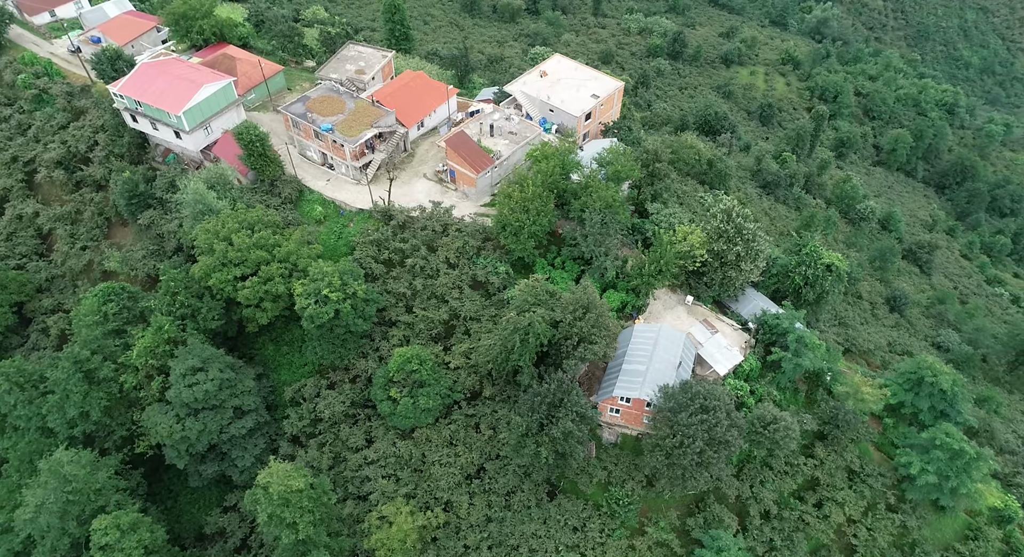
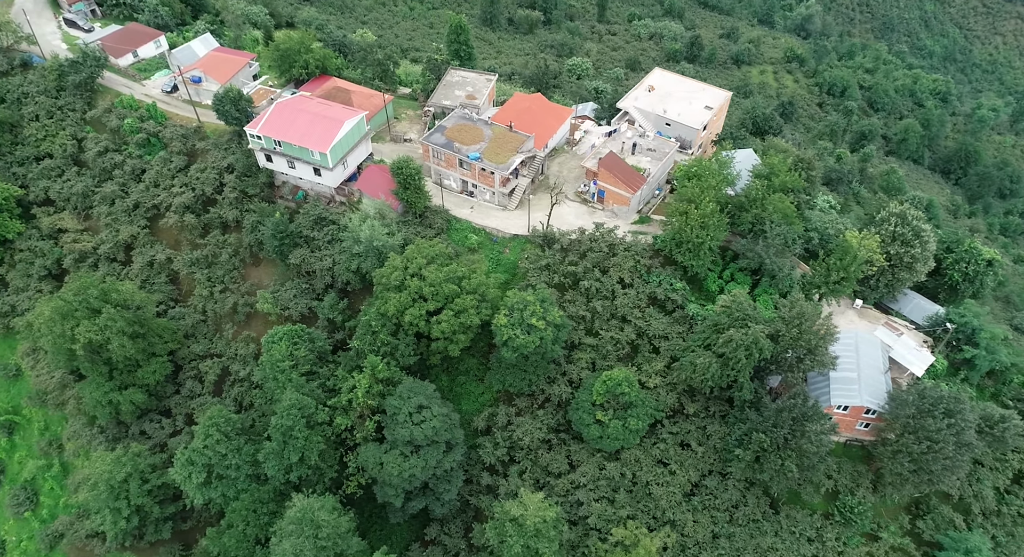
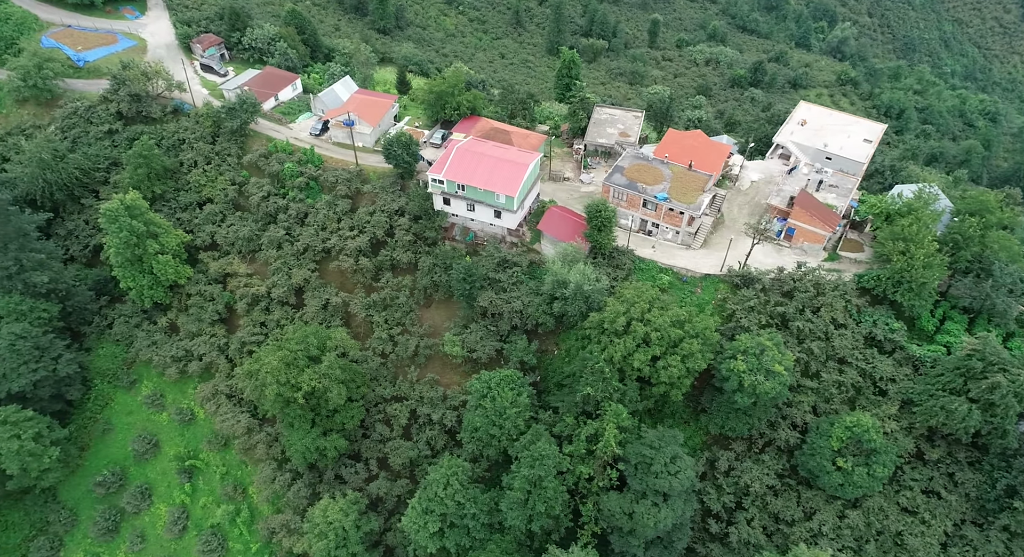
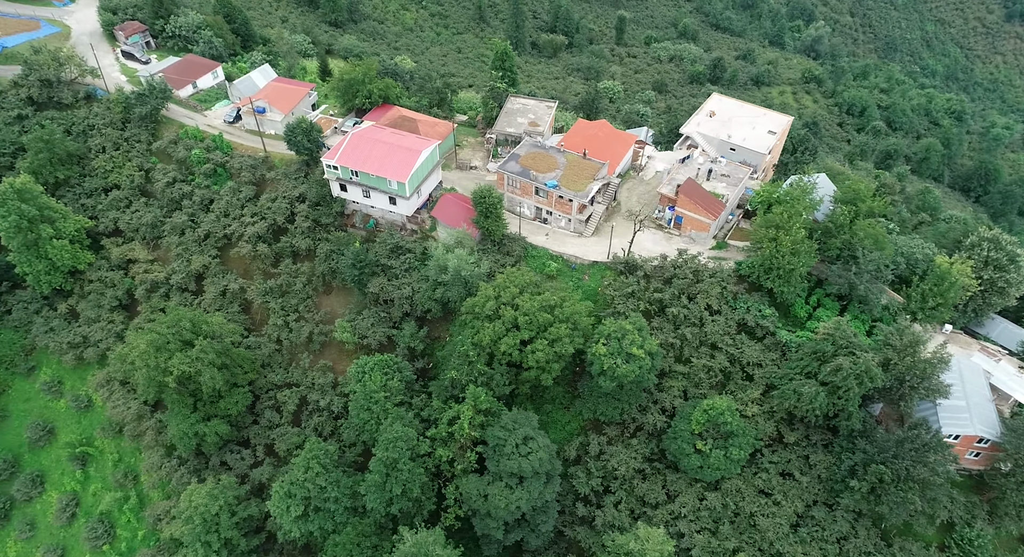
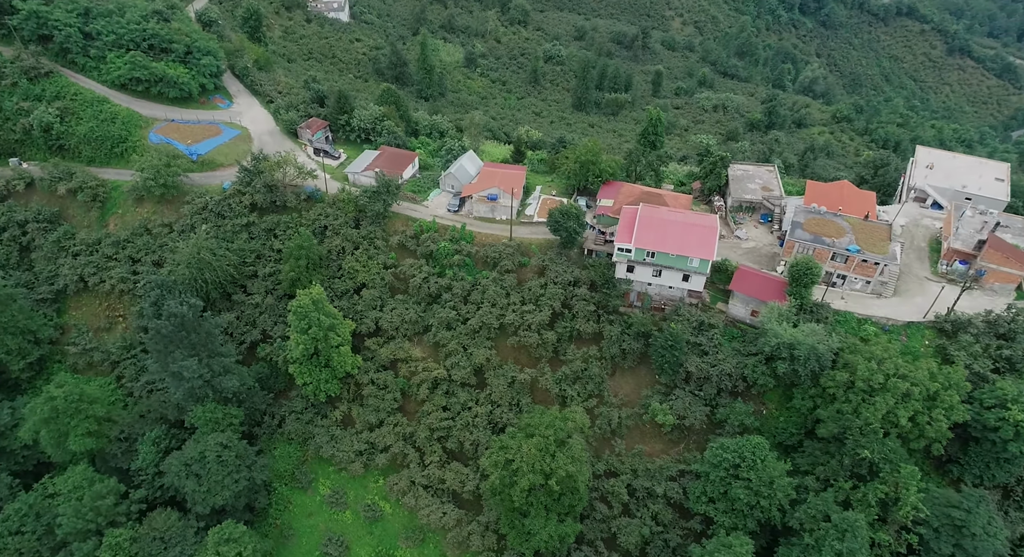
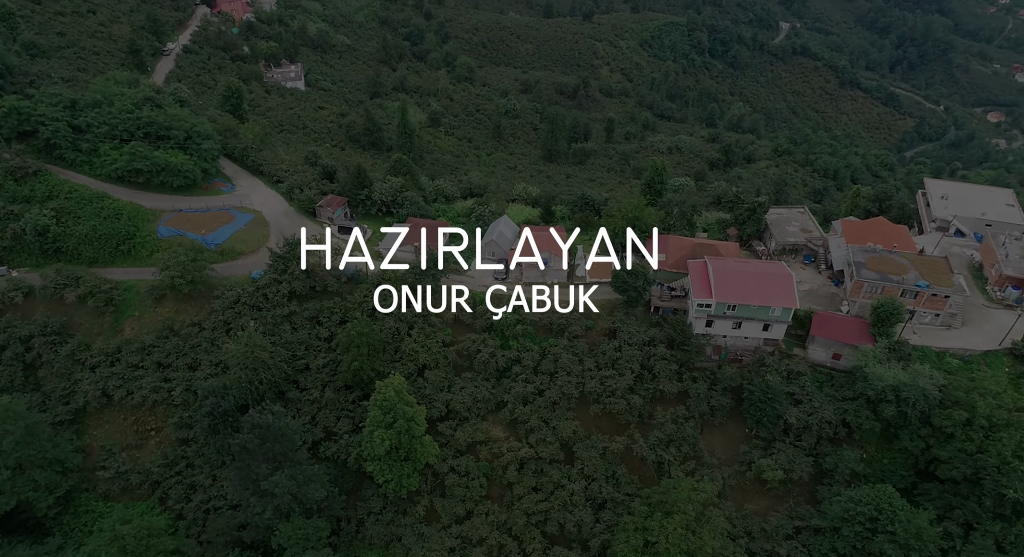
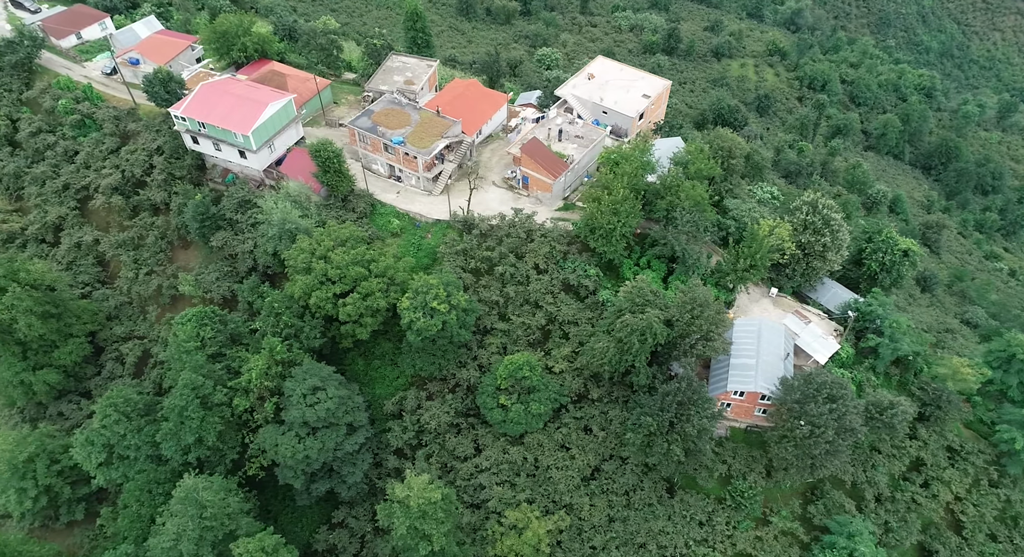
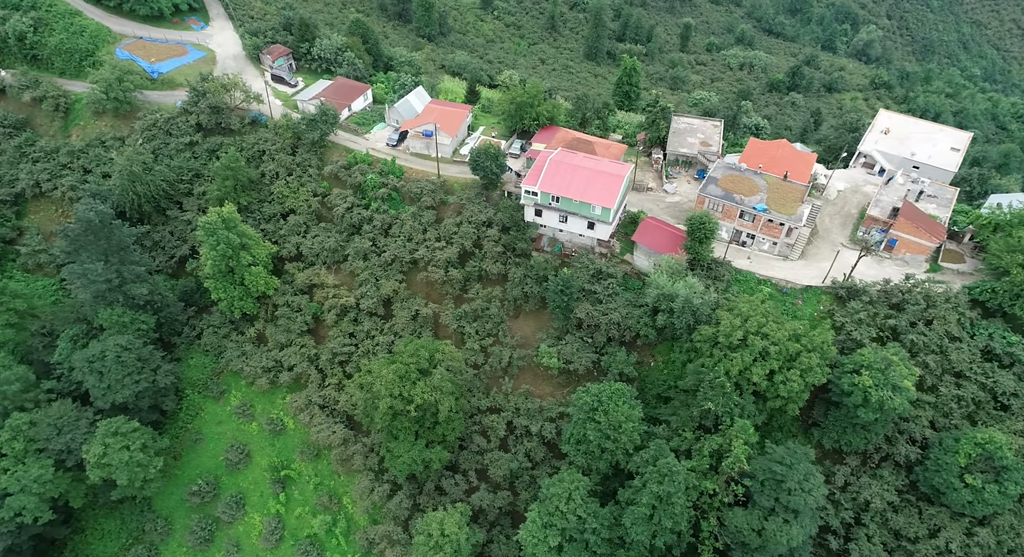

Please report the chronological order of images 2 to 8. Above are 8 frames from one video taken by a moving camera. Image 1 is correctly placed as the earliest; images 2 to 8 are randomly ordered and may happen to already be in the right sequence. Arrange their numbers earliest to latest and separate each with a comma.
7, 2, 4, 3, 8, 5, 6
